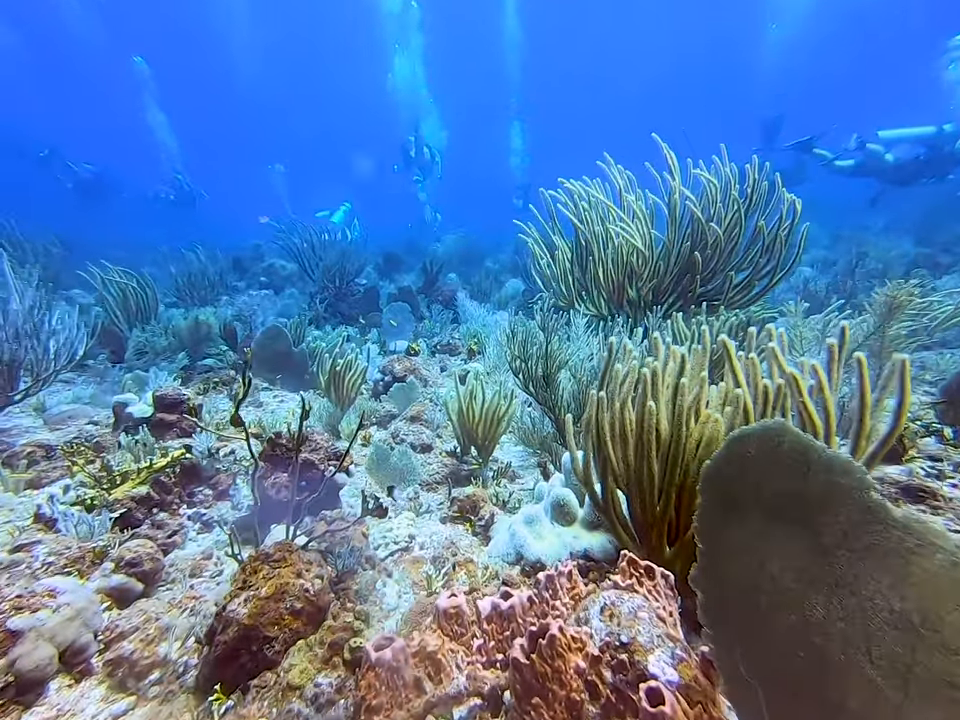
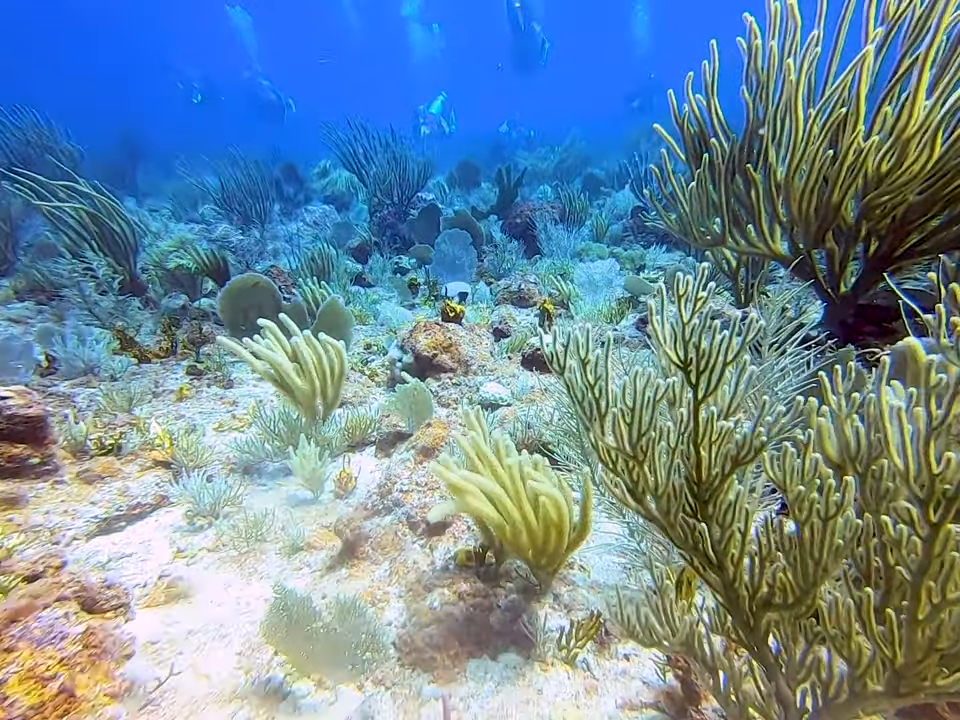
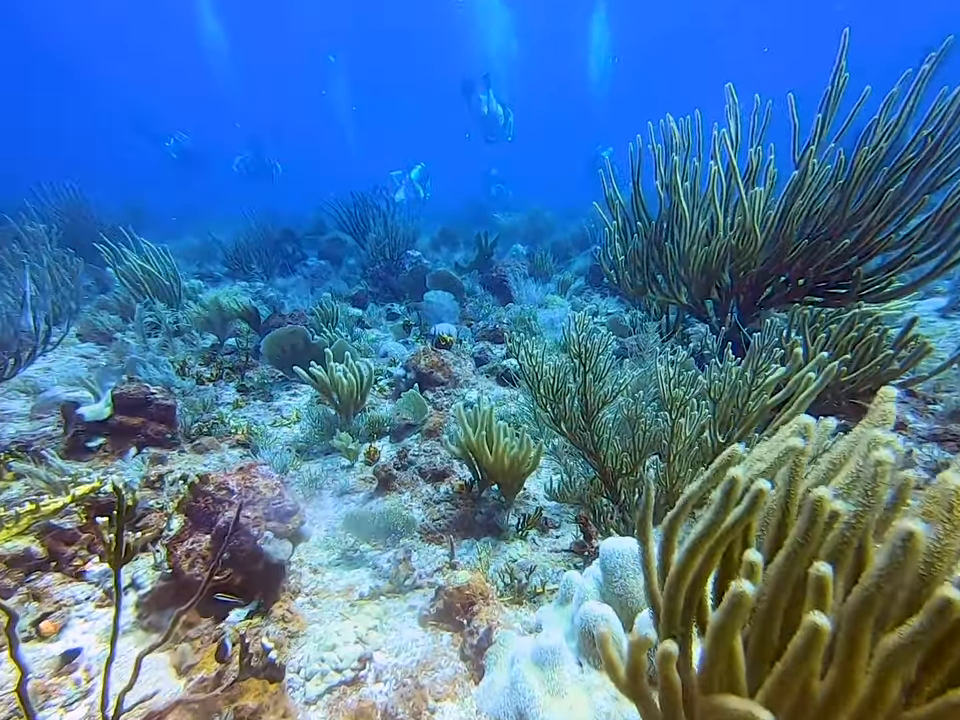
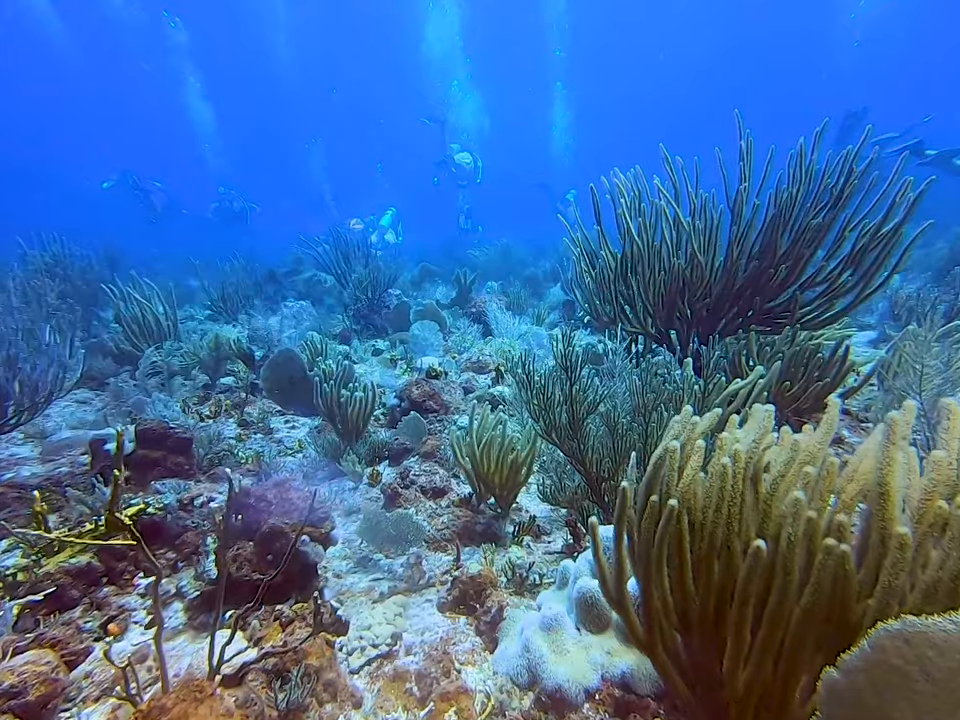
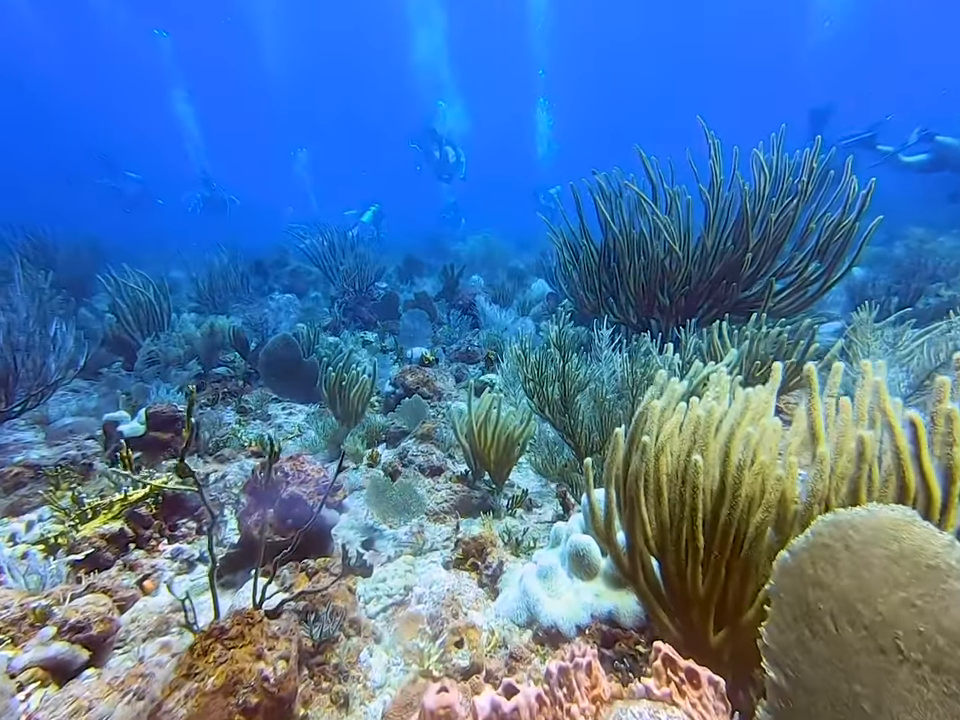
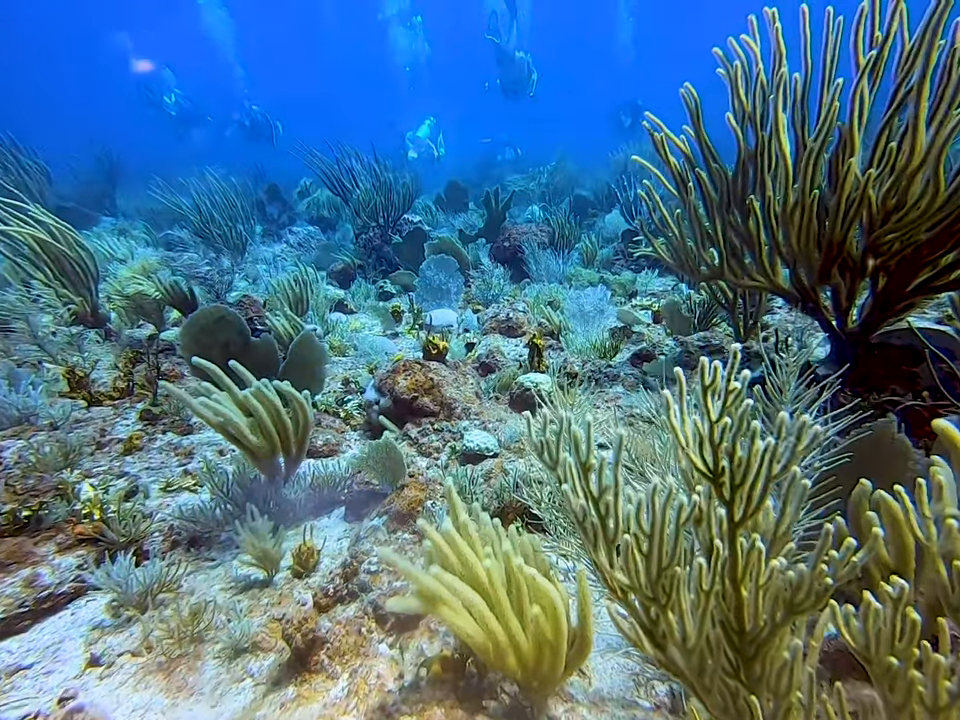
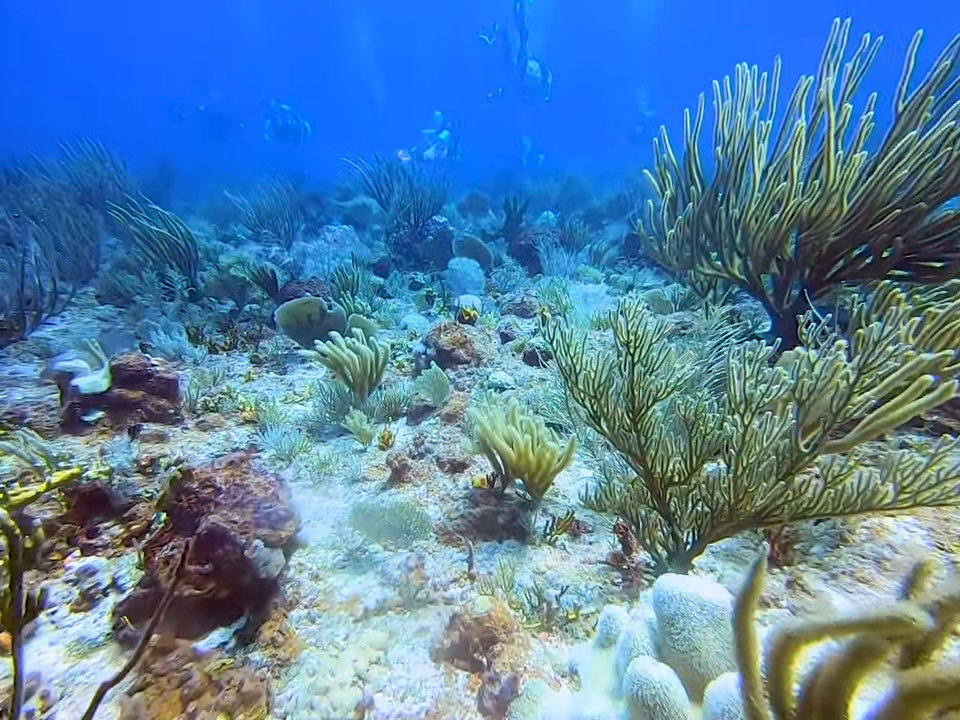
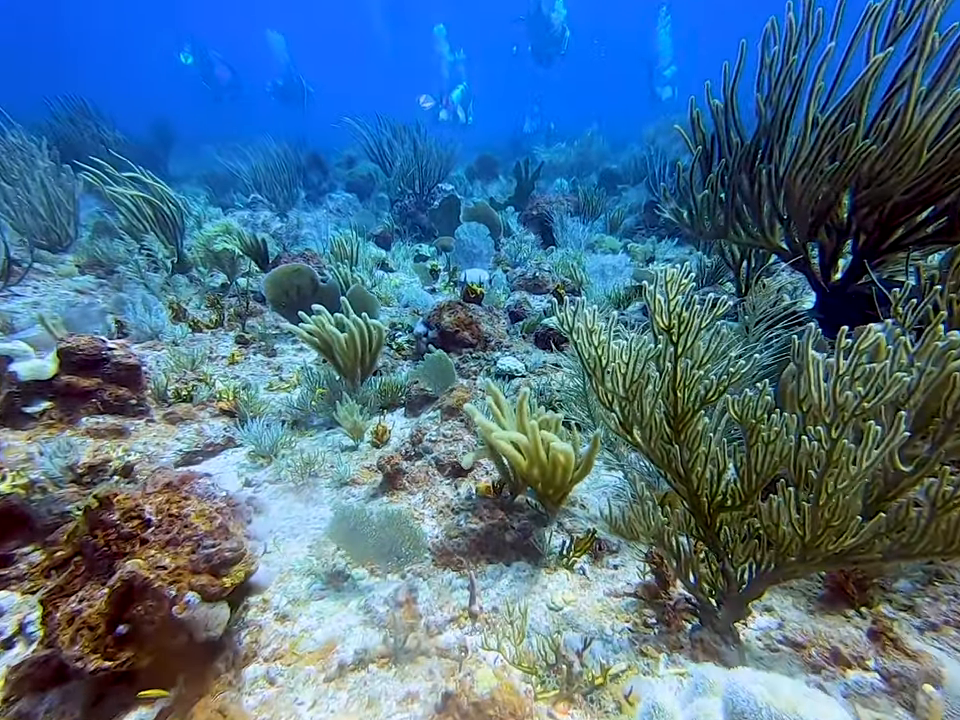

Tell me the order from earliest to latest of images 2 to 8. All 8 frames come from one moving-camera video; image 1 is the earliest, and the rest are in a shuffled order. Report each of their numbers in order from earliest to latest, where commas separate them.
5, 4, 3, 7, 8, 2, 6
